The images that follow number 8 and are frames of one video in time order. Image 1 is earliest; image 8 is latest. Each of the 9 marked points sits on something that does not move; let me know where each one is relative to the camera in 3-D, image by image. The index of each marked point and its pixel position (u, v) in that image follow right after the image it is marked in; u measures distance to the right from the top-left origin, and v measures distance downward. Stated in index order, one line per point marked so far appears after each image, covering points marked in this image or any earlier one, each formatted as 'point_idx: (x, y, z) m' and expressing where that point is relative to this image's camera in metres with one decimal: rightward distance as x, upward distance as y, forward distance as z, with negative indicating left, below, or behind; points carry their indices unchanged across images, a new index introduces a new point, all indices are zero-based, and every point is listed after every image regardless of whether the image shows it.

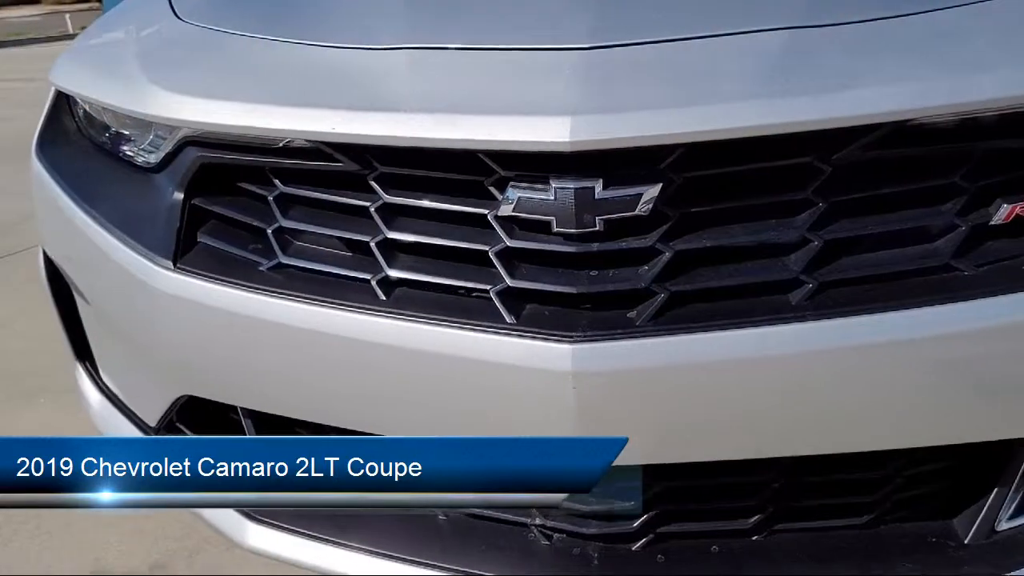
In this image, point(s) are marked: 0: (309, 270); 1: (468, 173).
0: (-0.3, 0.0, +1.3) m
1: (-0.1, +0.1, +1.2) m
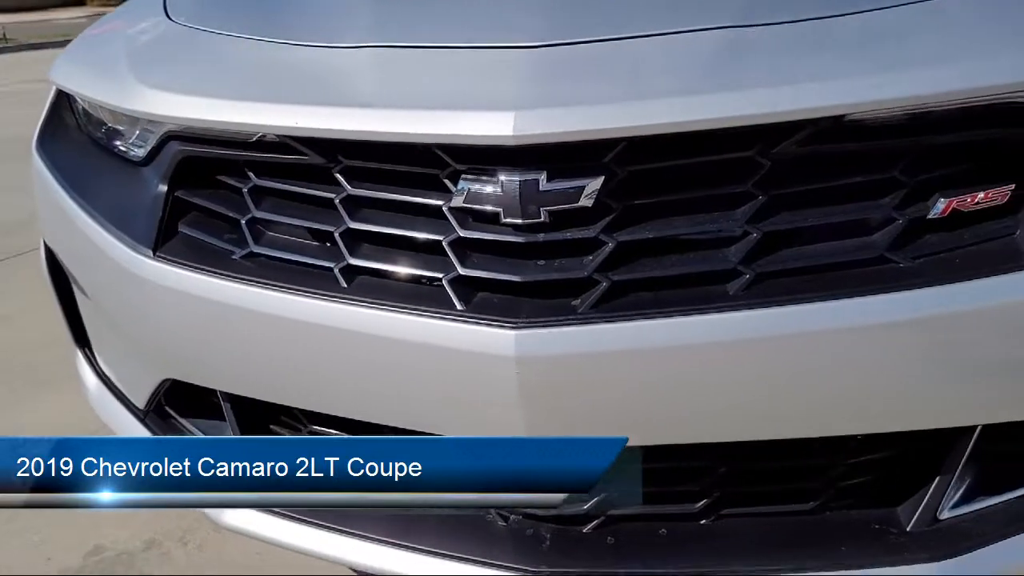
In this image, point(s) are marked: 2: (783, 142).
0: (-0.3, 0.0, +1.4) m
1: (-0.1, +0.2, +1.3) m
2: (+0.3, +0.2, +1.2) m
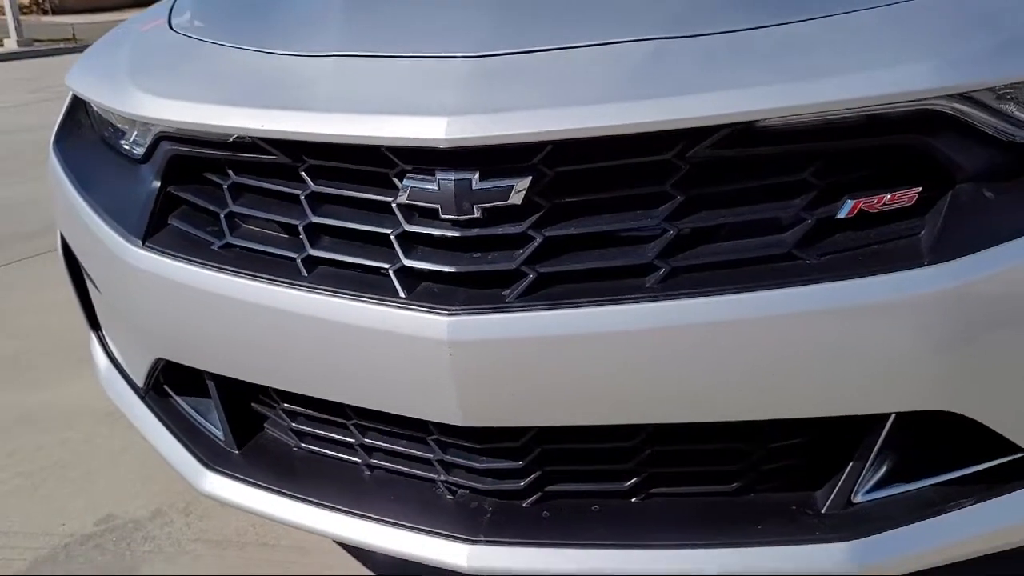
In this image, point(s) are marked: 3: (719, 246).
0: (-0.4, +0.1, +1.5) m
1: (-0.2, +0.2, +1.4) m
2: (+0.2, +0.2, +1.3) m
3: (+0.3, +0.1, +1.3) m
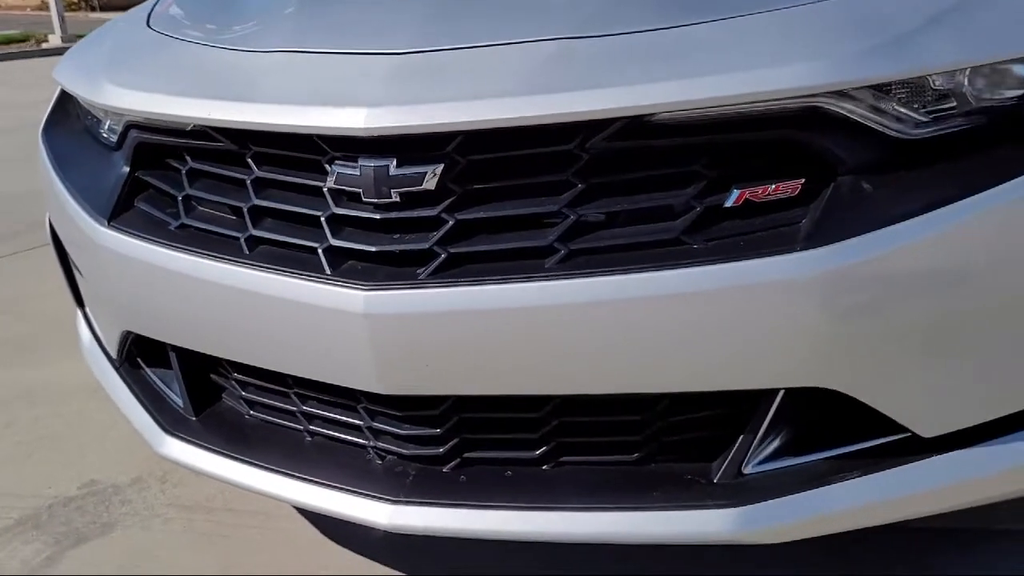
0: (-0.5, +0.1, +1.6) m
1: (-0.3, +0.2, +1.5) m
2: (+0.1, +0.2, +1.4) m
3: (+0.2, +0.1, +1.4) m
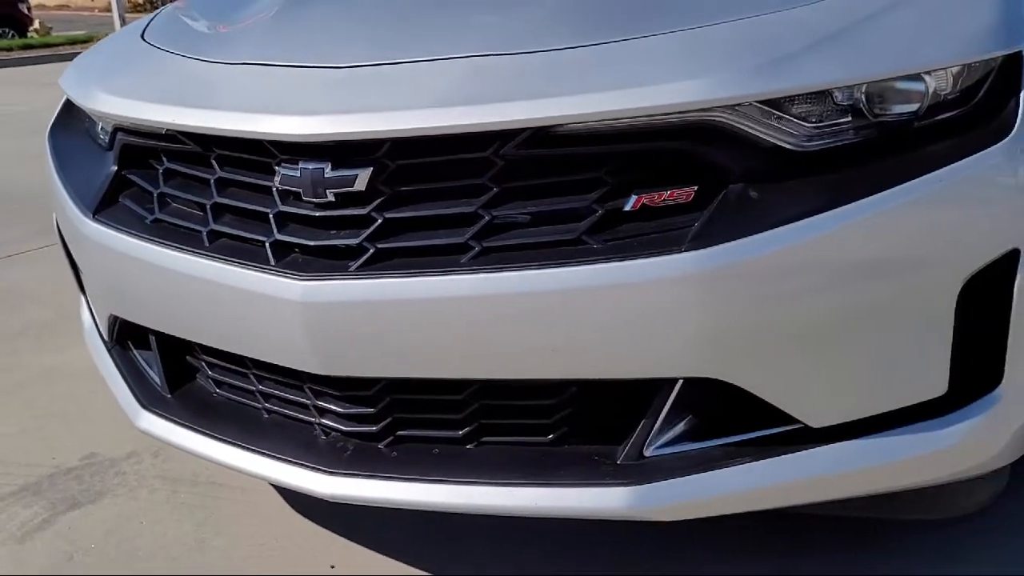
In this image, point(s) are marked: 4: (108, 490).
0: (-0.6, +0.1, +1.8) m
1: (-0.4, +0.2, +1.7) m
2: (0.0, +0.2, +1.5) m
3: (0.0, +0.1, +1.5) m
4: (-1.0, -0.5, +2.3) m
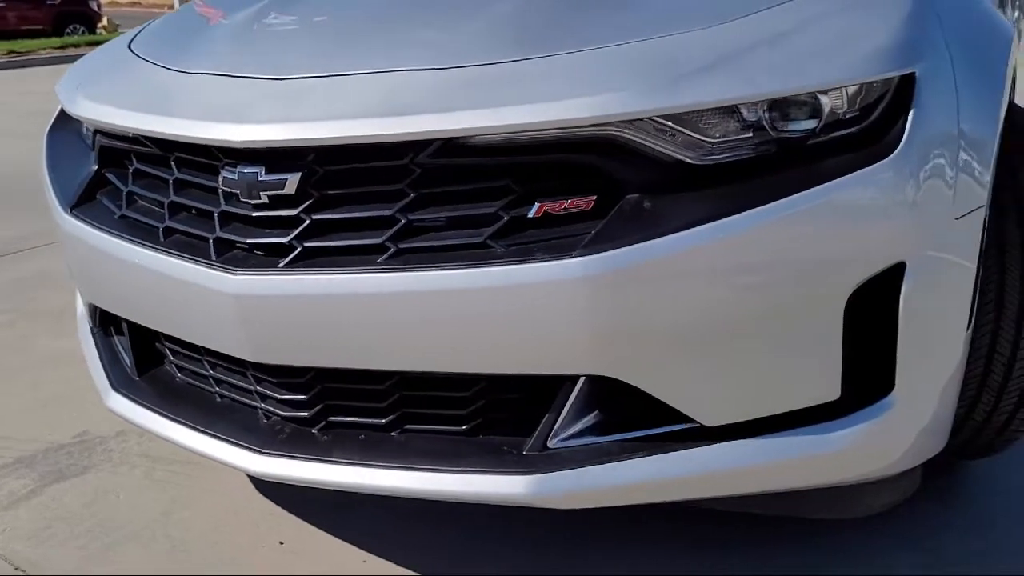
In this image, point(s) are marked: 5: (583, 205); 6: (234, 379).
0: (-0.8, +0.1, +2.0) m
1: (-0.6, +0.2, +1.8) m
2: (-0.2, +0.2, +1.6) m
3: (-0.1, +0.1, +1.6) m
4: (-1.1, -0.5, +2.5) m
5: (+0.1, +0.1, +1.6) m
6: (-0.6, -0.2, +1.9) m
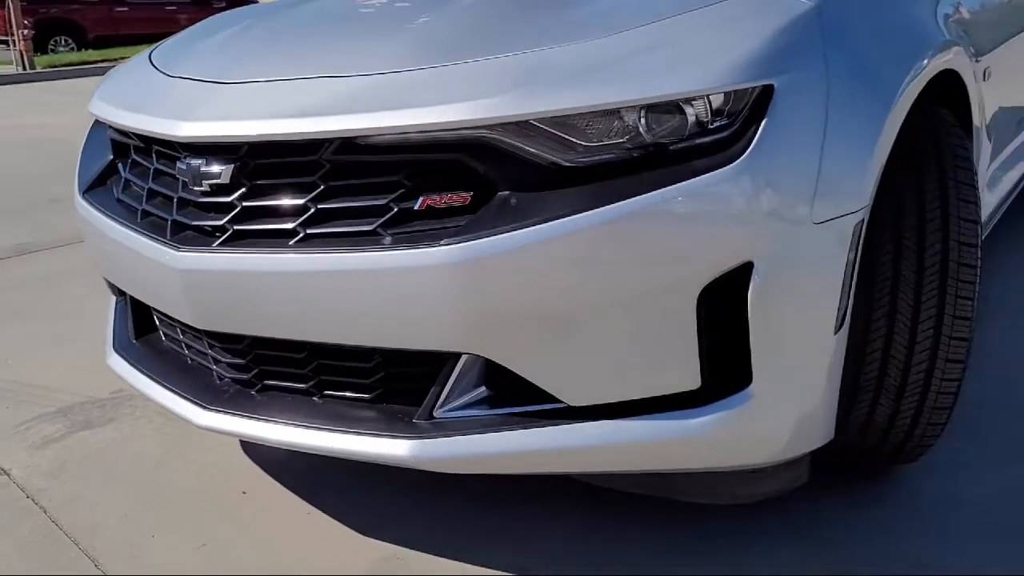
0: (-0.9, +0.2, +2.3) m
1: (-0.7, +0.3, +2.1) m
2: (-0.4, +0.3, +1.8) m
3: (-0.3, +0.1, +1.8) m
4: (-1.2, -0.4, +2.8) m
5: (-0.1, +0.2, +1.8) m
6: (-0.7, -0.1, +2.2) m
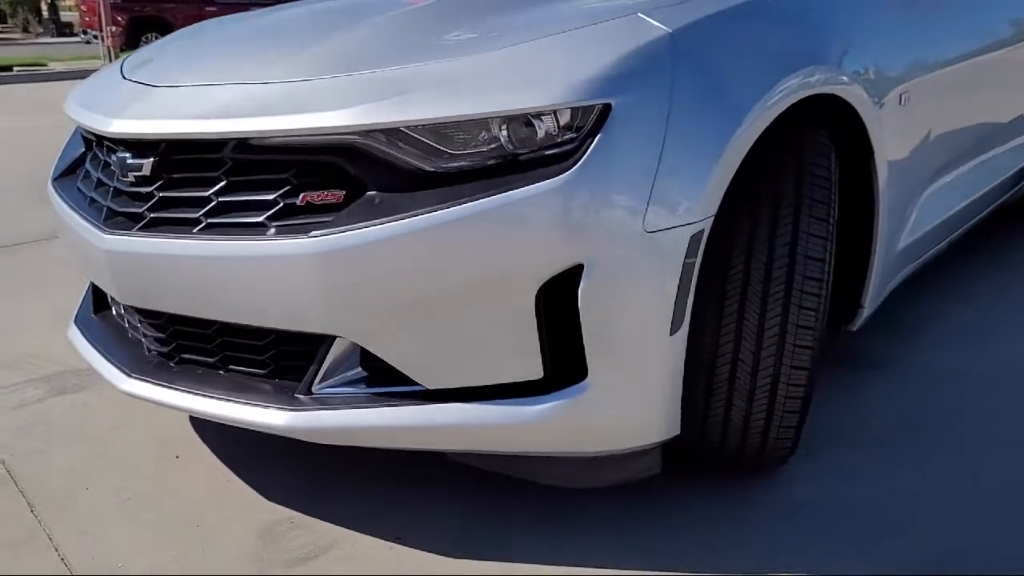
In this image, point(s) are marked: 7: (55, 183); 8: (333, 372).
0: (-1.1, +0.3, +2.5) m
1: (-1.0, +0.3, +2.3) m
2: (-0.6, +0.3, +2.1) m
3: (-0.6, +0.2, +2.1) m
4: (-1.4, -0.3, +3.1) m
5: (-0.4, +0.2, +2.0) m
6: (-1.0, -0.1, +2.5) m
7: (-1.3, +0.3, +2.7) m
8: (-0.4, -0.2, +2.0) m
